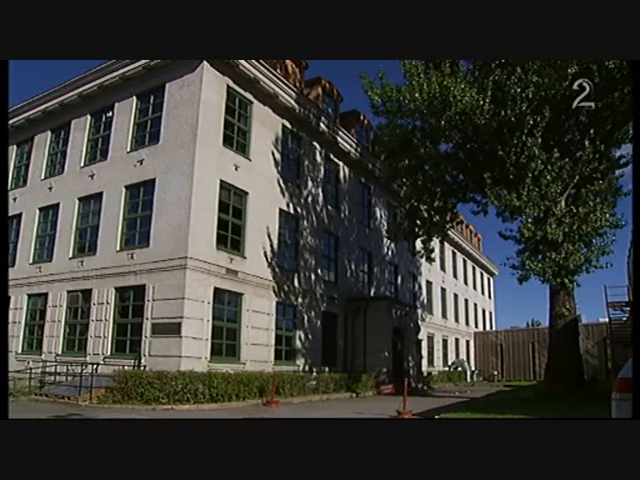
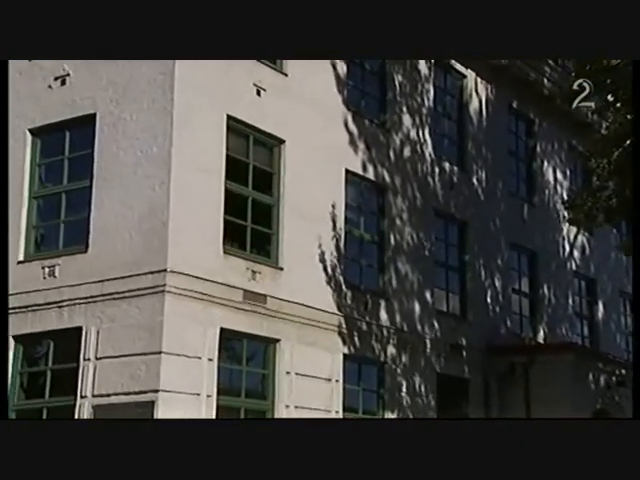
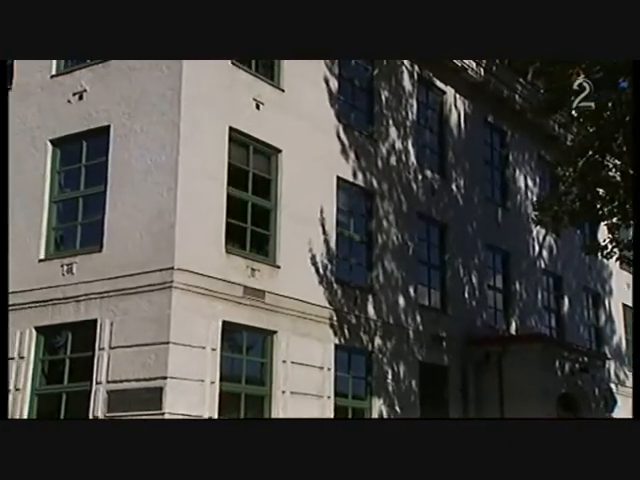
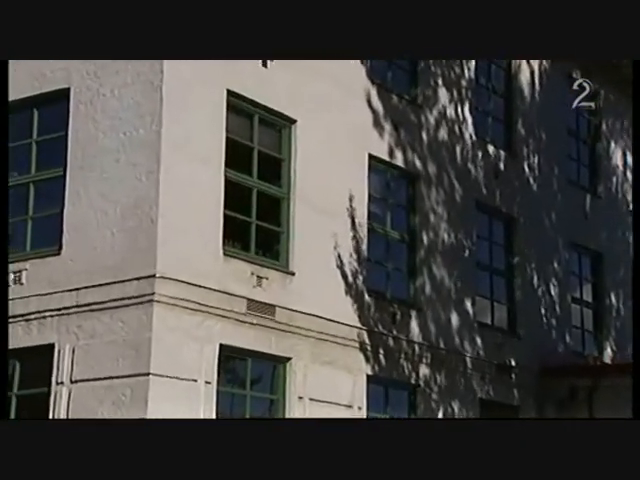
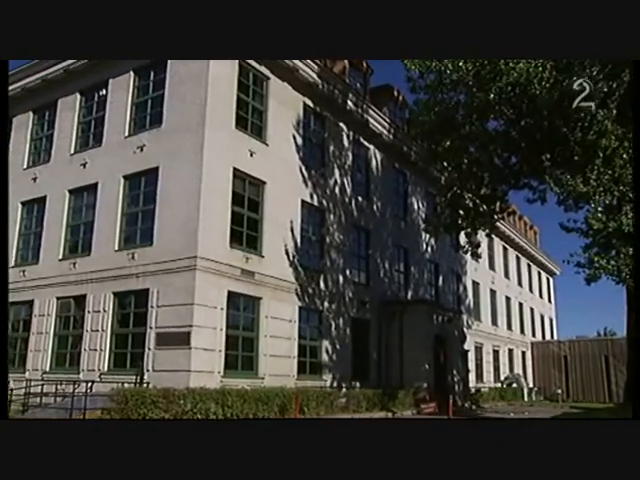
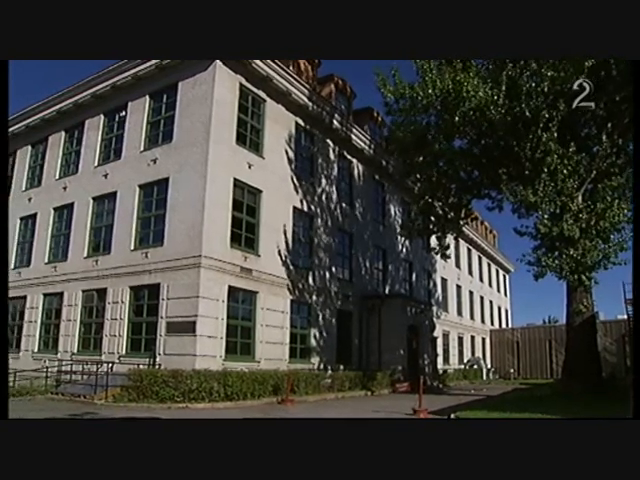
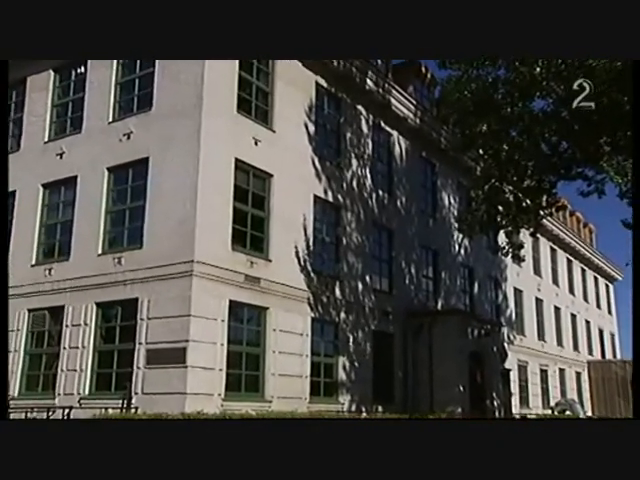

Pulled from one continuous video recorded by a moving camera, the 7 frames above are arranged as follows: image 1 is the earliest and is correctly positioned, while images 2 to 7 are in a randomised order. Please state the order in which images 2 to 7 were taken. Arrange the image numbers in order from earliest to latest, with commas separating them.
6, 5, 7, 3, 2, 4
